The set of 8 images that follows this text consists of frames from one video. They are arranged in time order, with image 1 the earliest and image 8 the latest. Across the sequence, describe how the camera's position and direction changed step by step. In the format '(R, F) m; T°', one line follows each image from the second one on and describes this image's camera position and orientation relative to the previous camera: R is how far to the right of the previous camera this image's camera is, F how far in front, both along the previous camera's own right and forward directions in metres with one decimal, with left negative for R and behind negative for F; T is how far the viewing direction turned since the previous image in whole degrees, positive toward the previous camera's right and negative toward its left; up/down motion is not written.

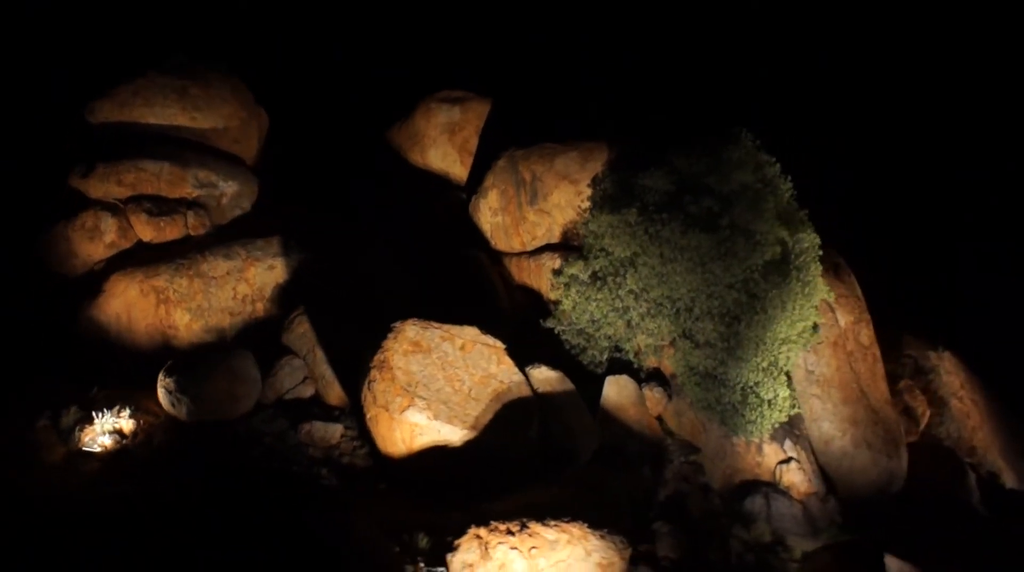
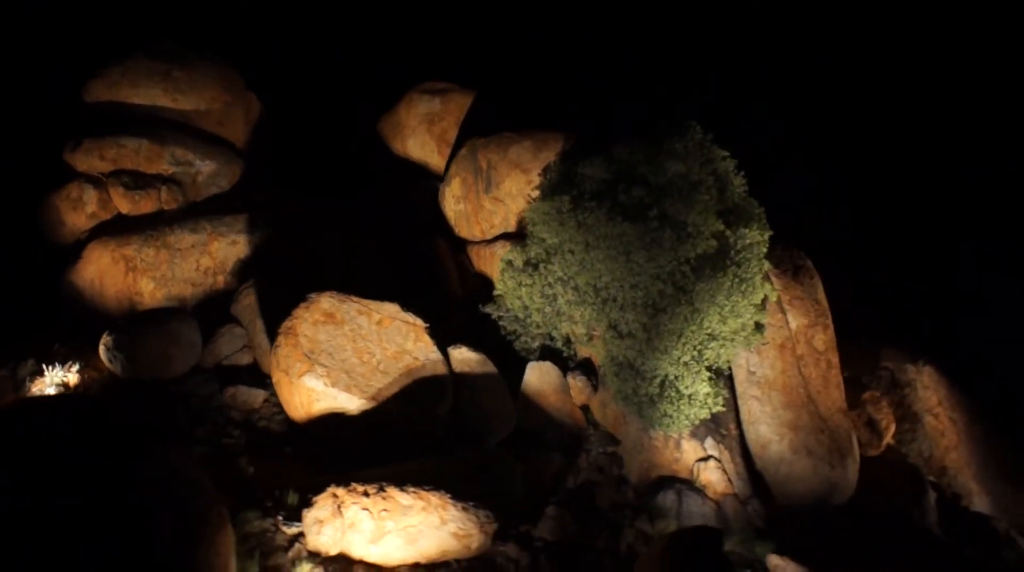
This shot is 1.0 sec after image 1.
(+1.9, 0.0) m; -5°
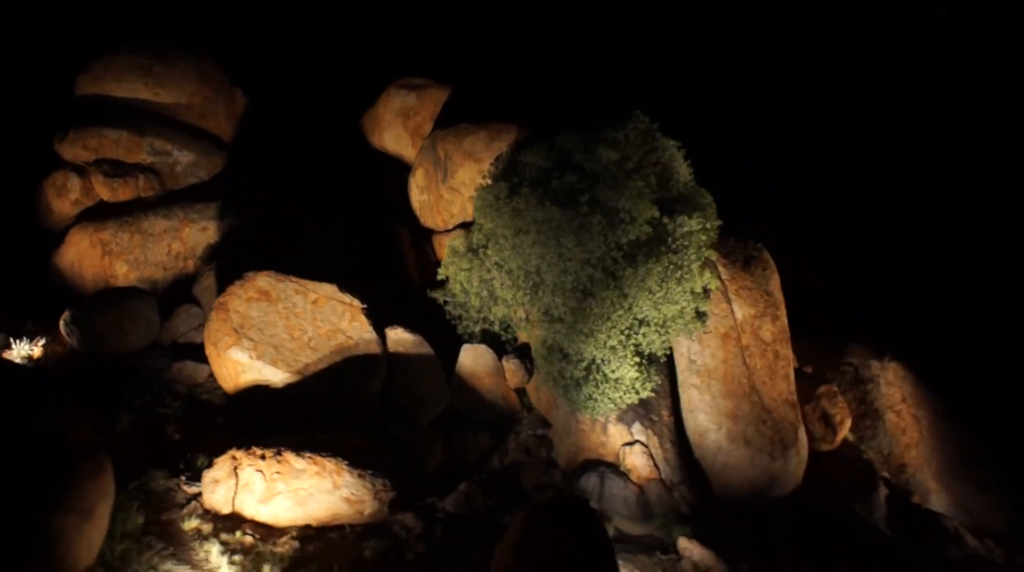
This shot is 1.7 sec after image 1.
(+1.5, -0.1) m; -3°
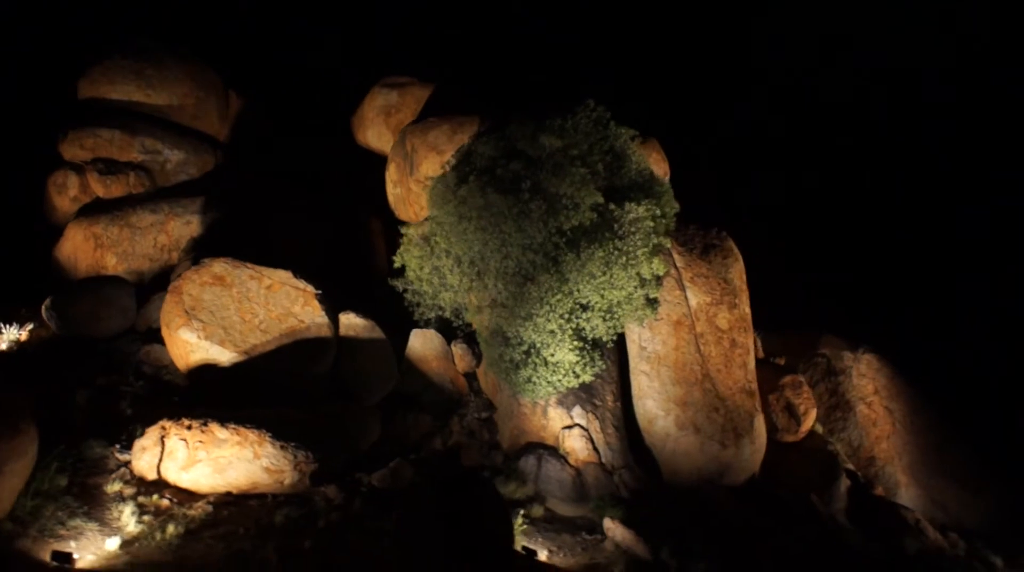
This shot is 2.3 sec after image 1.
(+1.4, -0.1) m; -4°
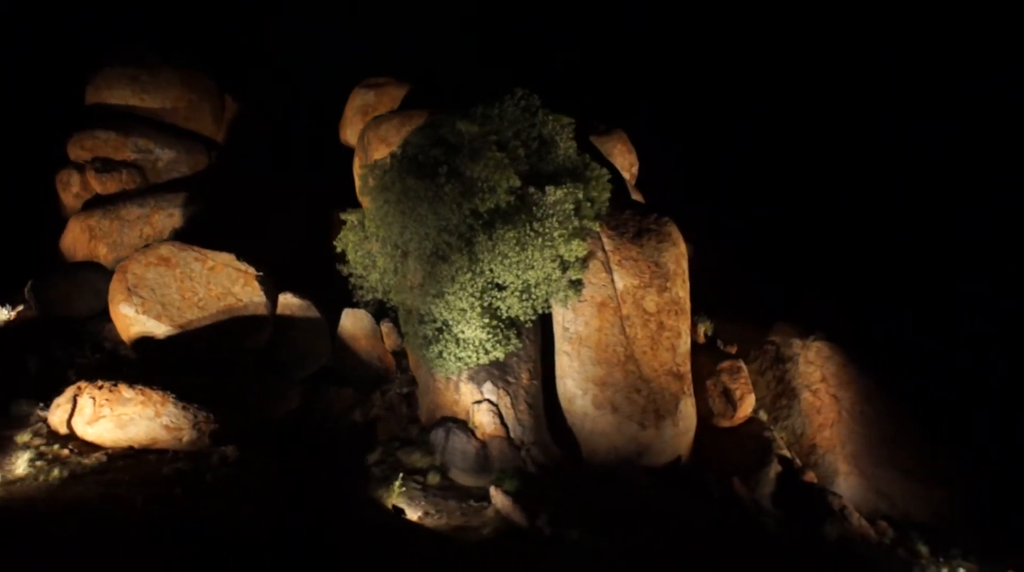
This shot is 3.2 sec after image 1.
(+2.1, -0.2) m; -6°
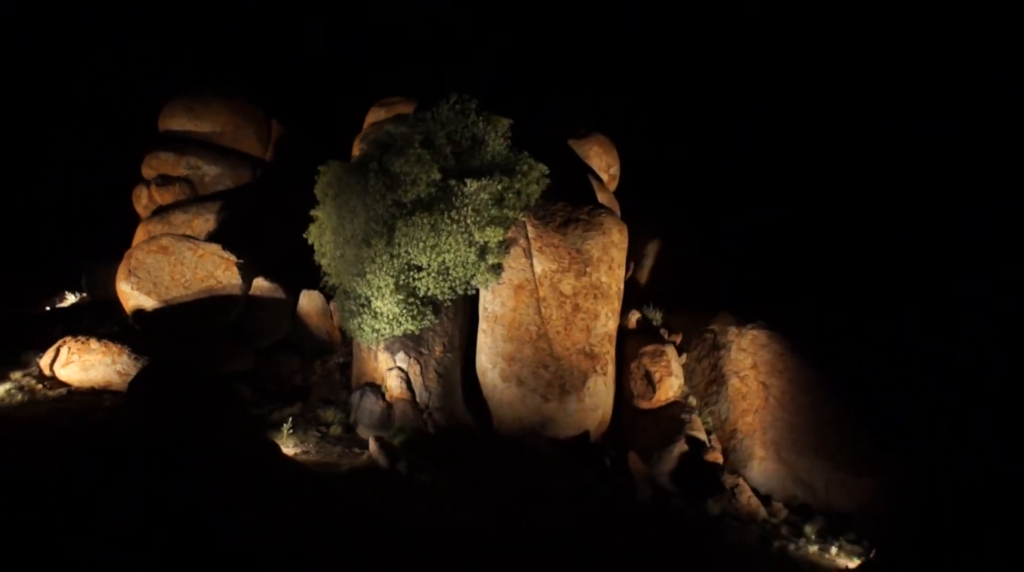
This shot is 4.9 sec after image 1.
(+3.4, -0.6) m; -11°
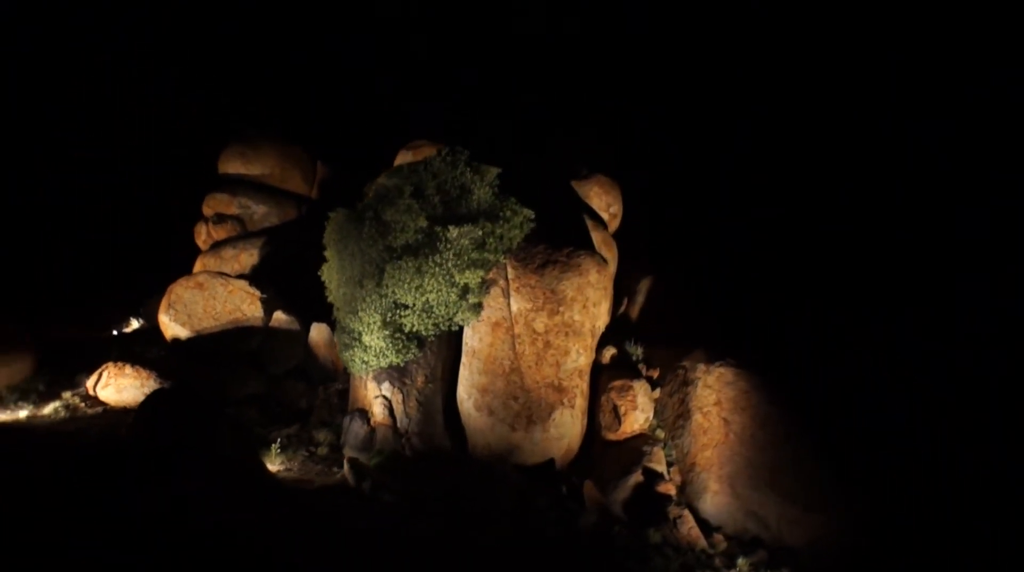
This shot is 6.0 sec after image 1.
(+1.8, -0.9) m; -7°
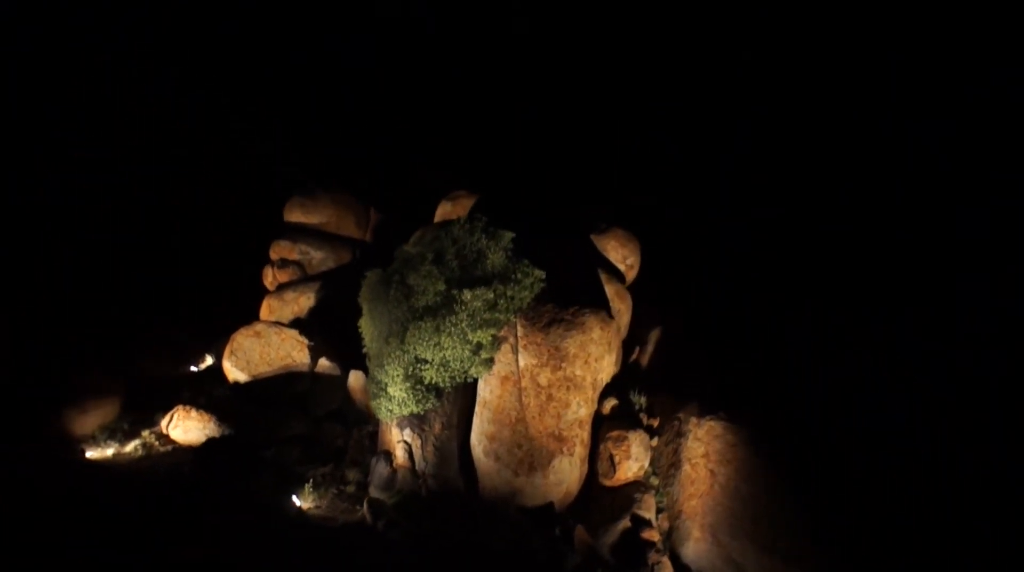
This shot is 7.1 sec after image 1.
(+1.4, -1.3) m; -7°
